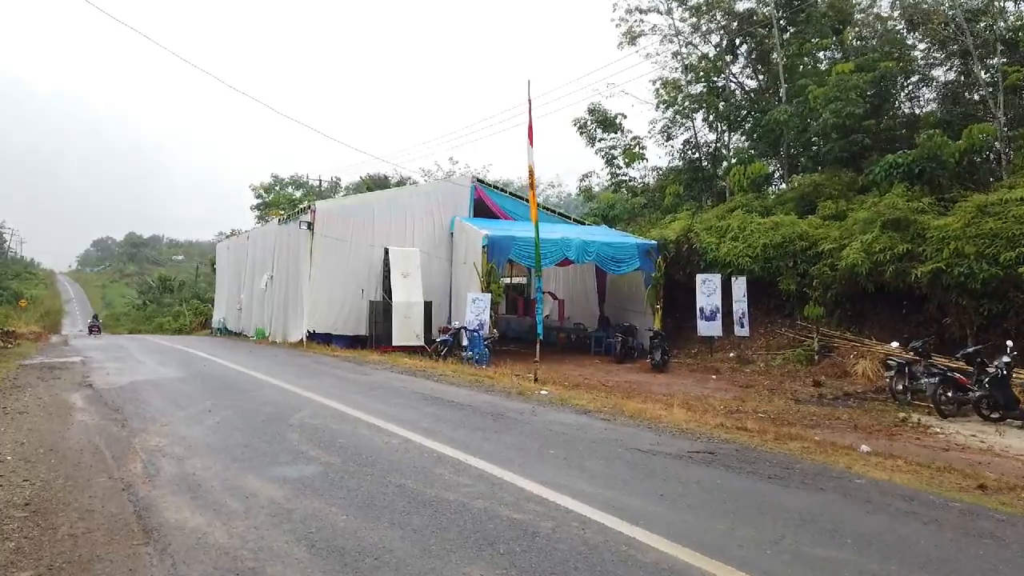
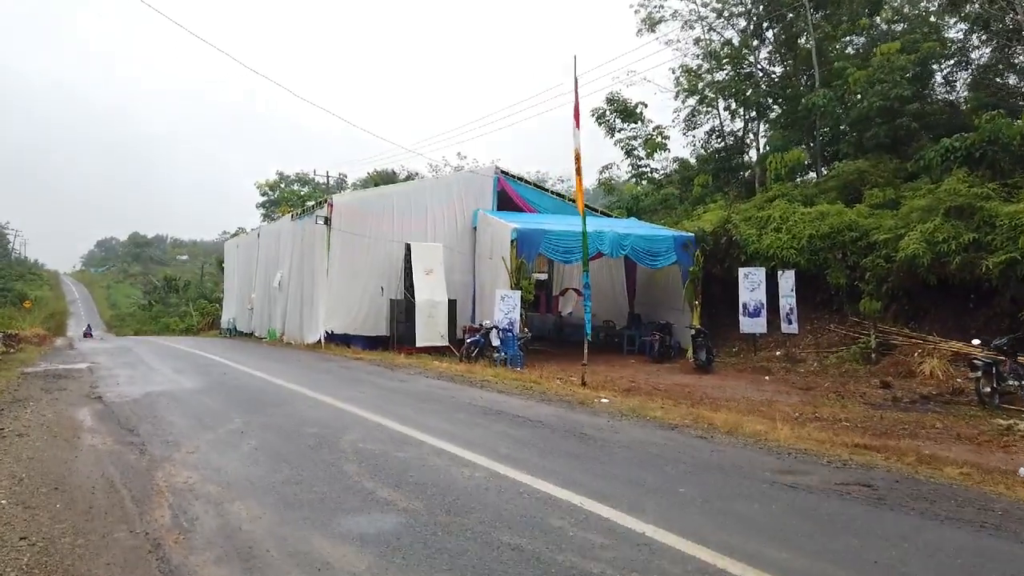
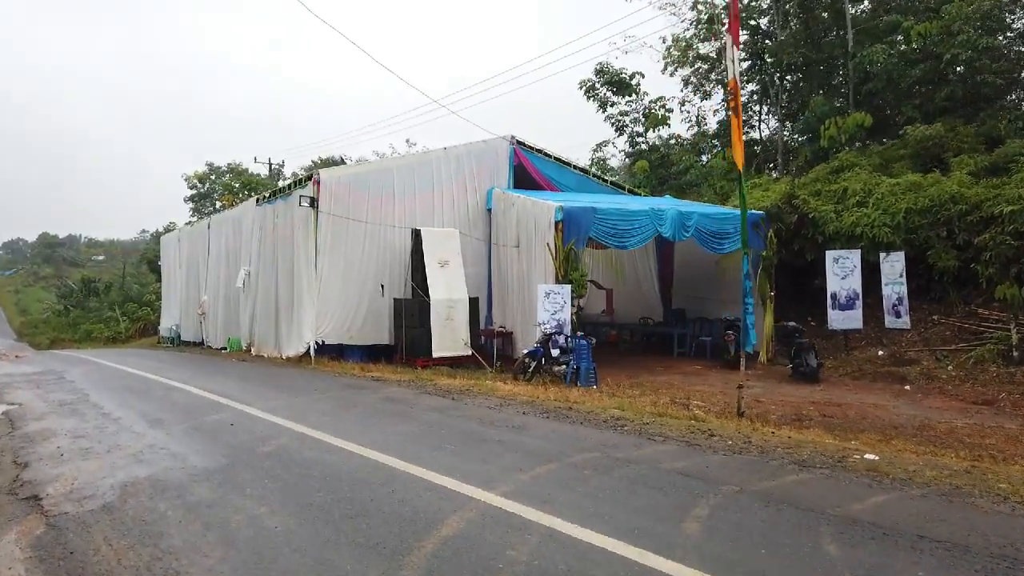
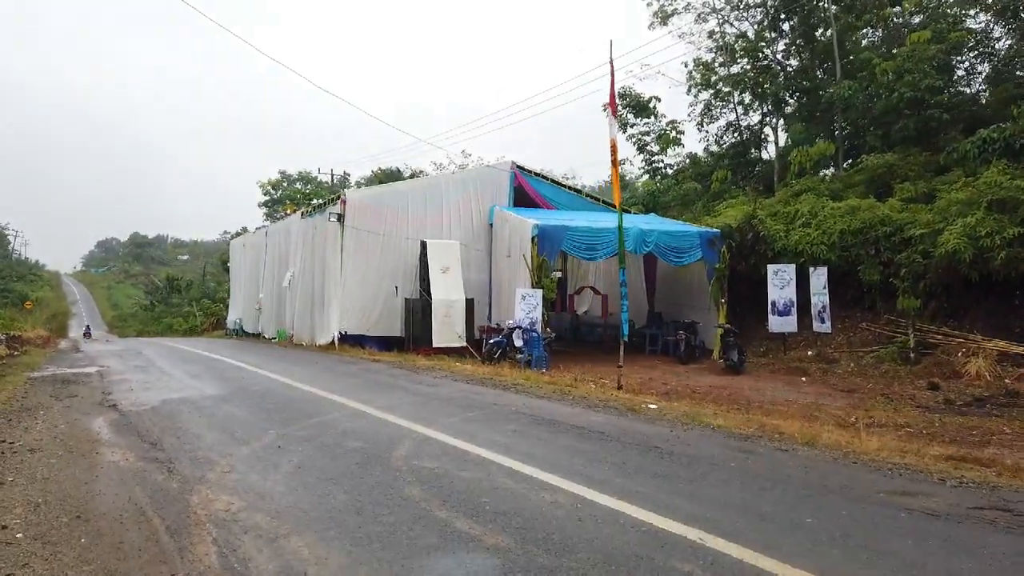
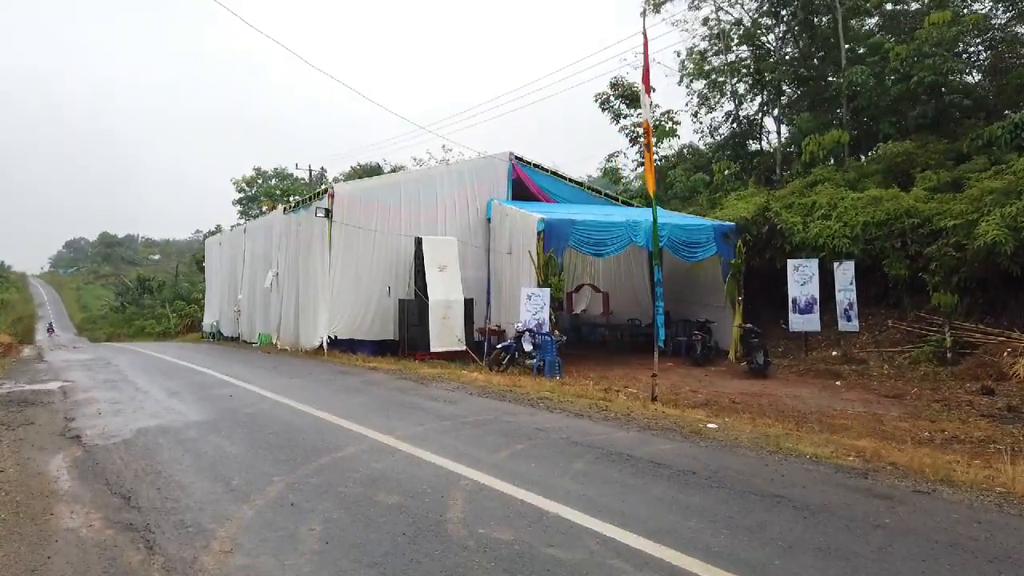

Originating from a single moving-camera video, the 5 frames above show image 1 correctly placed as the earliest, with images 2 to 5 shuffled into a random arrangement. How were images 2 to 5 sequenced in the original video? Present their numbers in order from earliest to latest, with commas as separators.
2, 4, 5, 3
